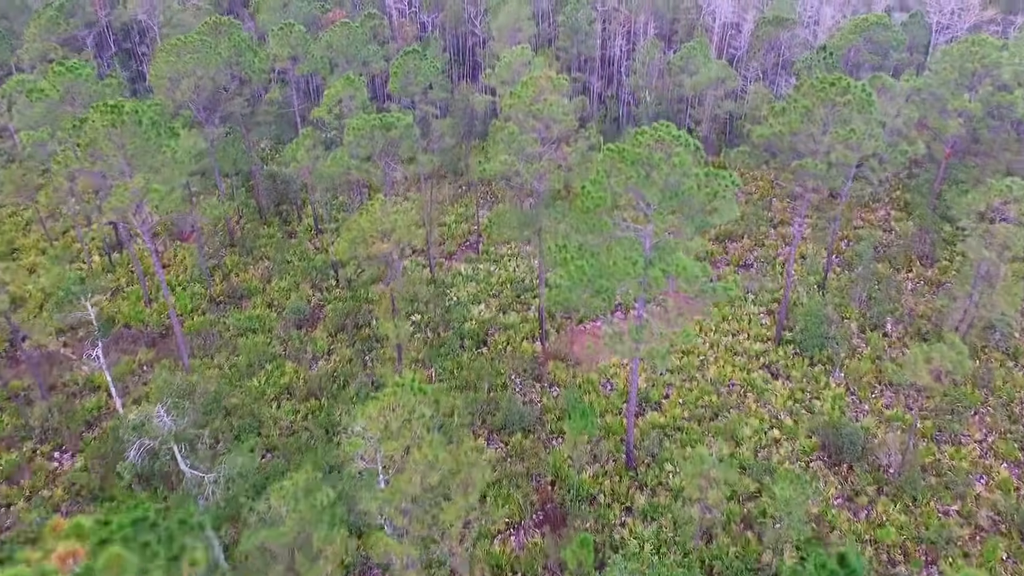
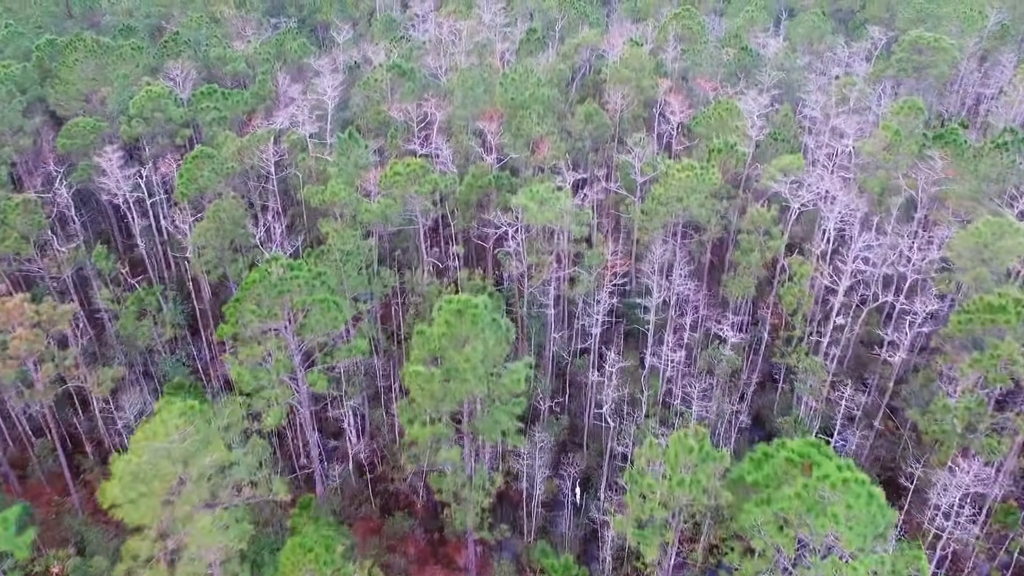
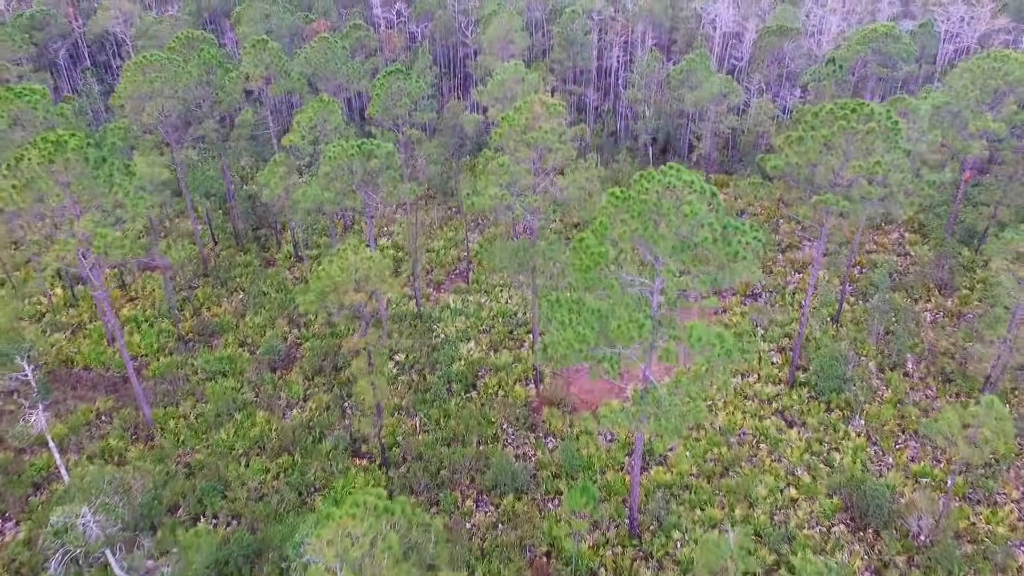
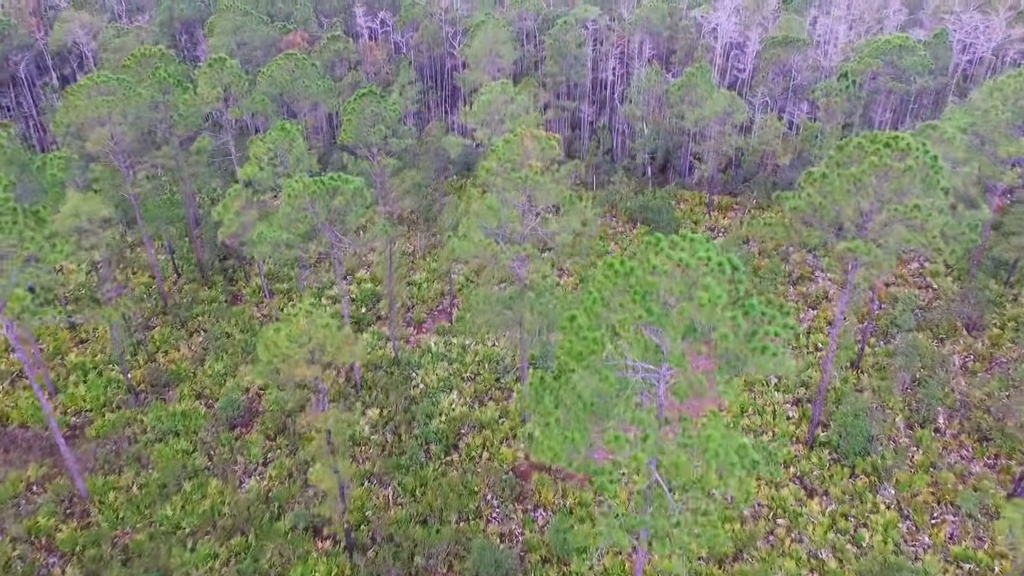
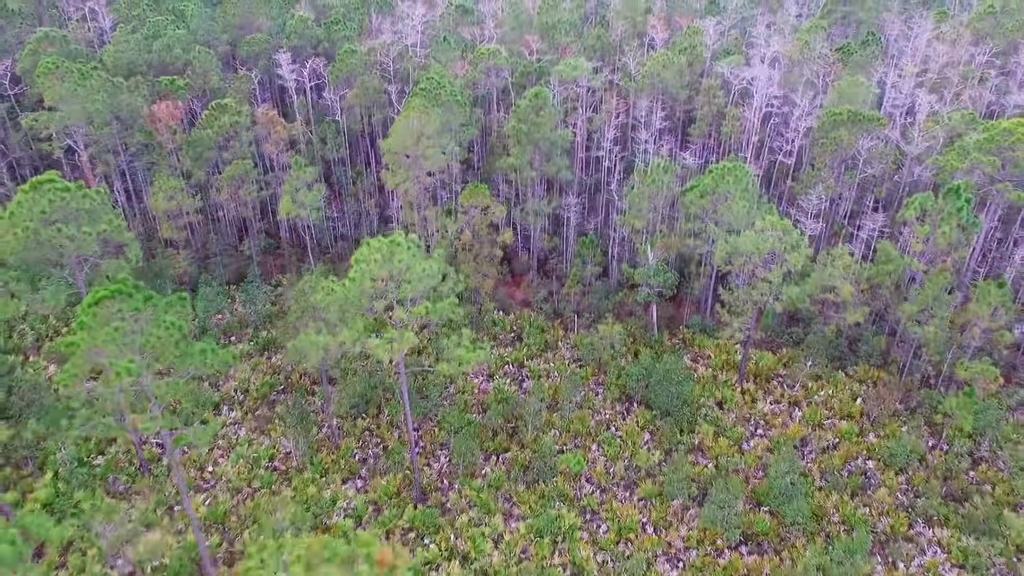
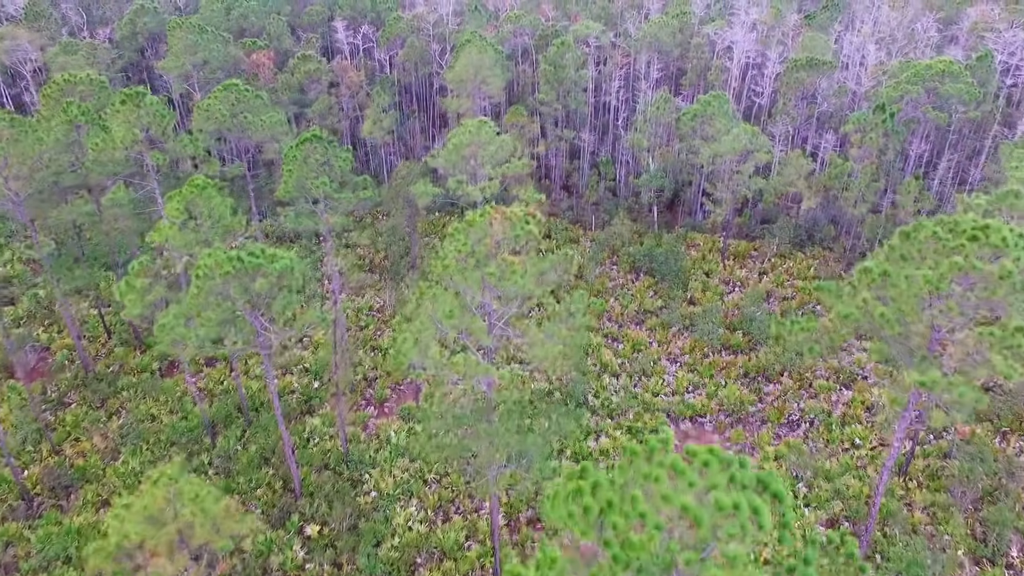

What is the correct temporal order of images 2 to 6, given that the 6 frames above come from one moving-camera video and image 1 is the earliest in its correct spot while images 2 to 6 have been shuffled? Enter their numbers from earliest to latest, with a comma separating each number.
3, 4, 6, 5, 2
